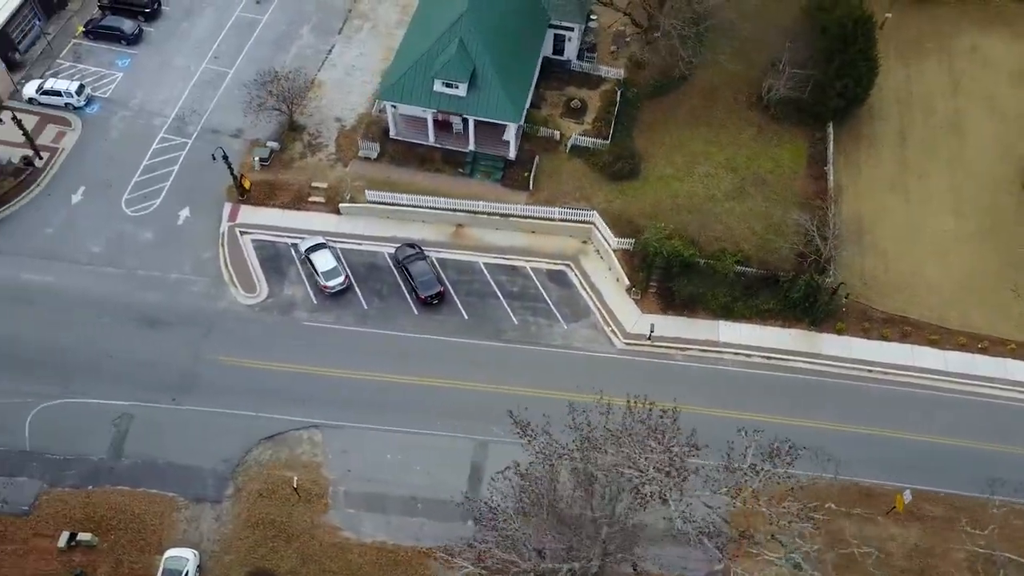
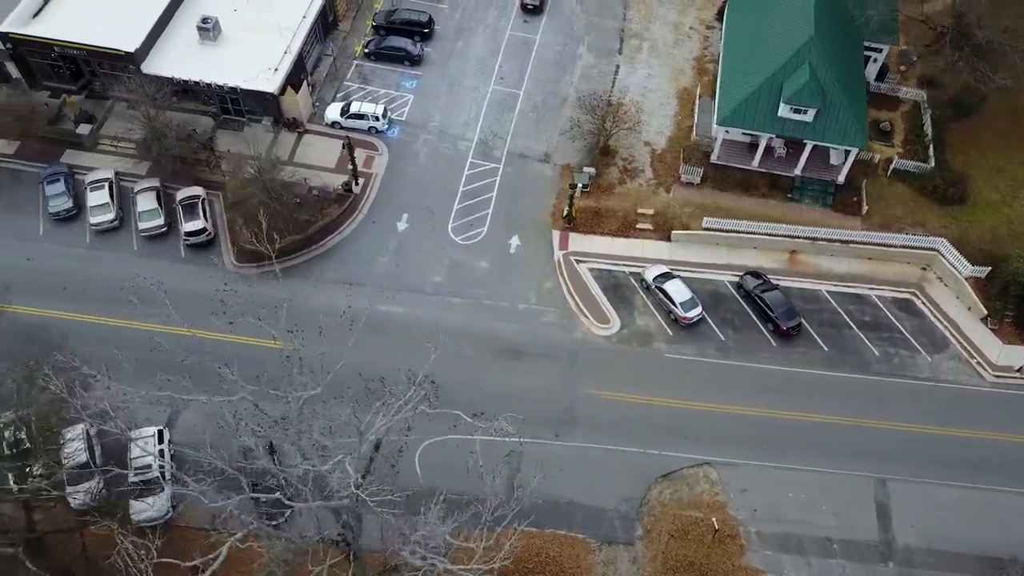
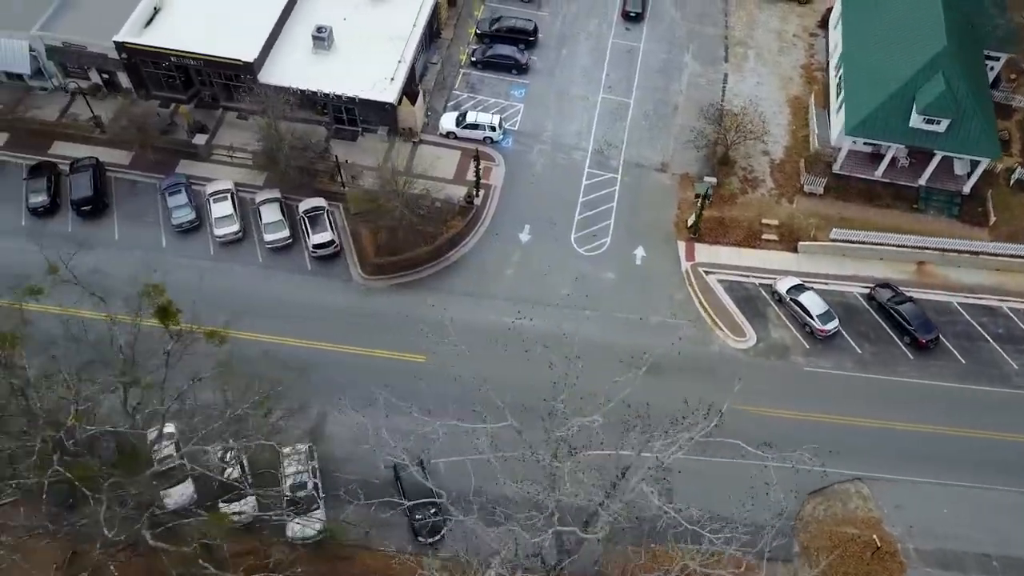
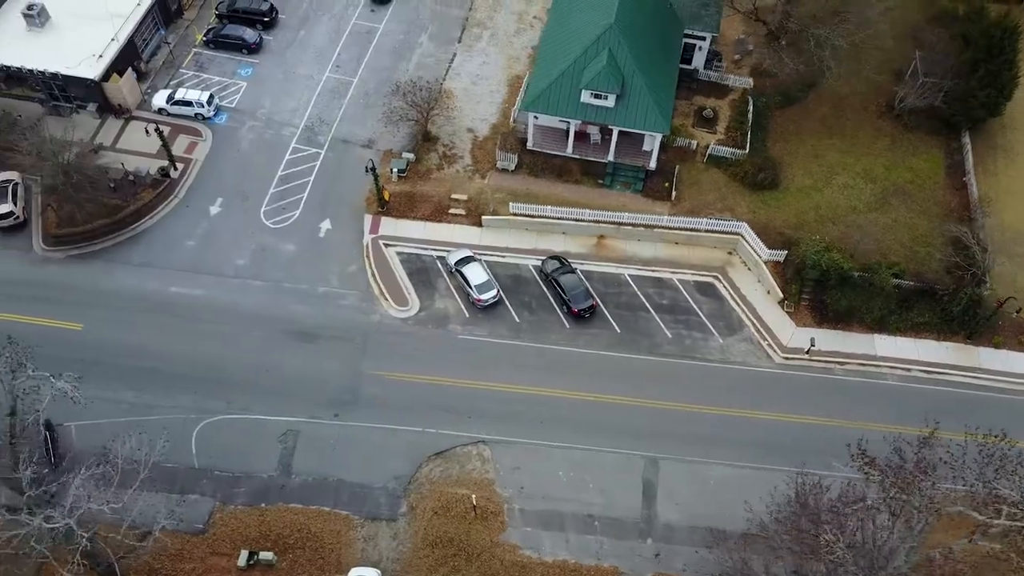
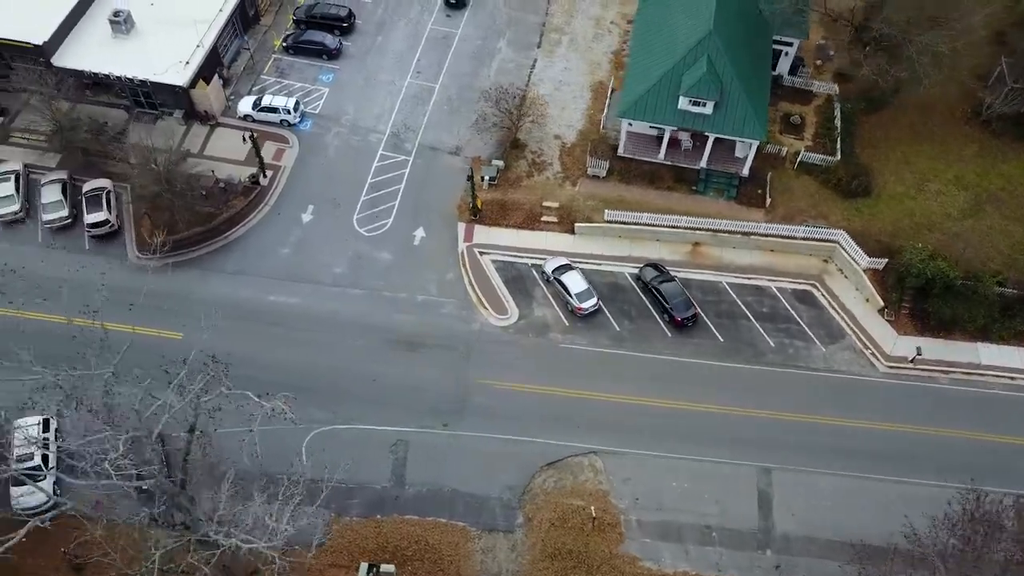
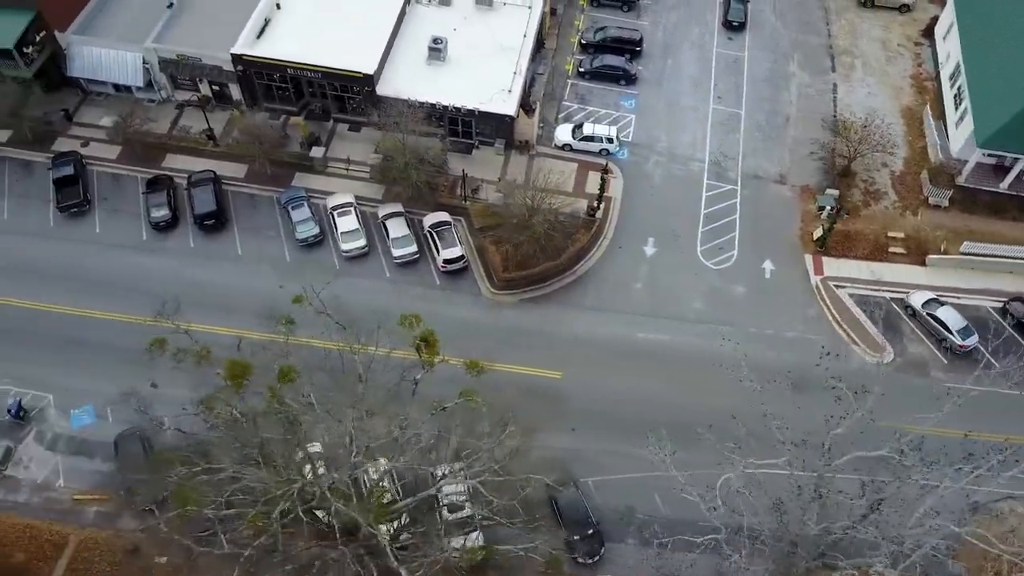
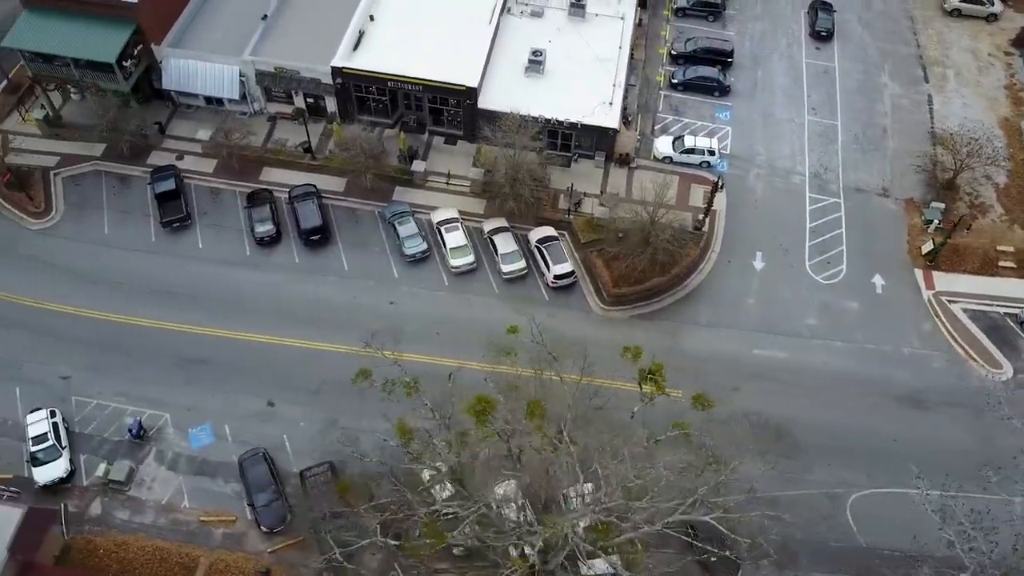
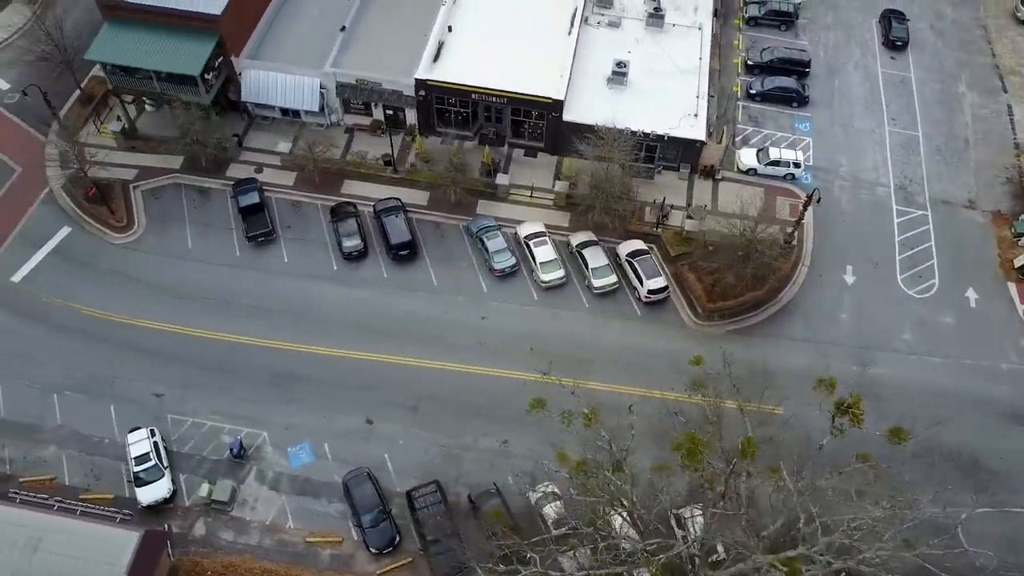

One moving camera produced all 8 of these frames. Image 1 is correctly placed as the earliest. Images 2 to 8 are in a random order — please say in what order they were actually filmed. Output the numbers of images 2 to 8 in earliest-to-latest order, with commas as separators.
4, 5, 2, 3, 6, 7, 8
